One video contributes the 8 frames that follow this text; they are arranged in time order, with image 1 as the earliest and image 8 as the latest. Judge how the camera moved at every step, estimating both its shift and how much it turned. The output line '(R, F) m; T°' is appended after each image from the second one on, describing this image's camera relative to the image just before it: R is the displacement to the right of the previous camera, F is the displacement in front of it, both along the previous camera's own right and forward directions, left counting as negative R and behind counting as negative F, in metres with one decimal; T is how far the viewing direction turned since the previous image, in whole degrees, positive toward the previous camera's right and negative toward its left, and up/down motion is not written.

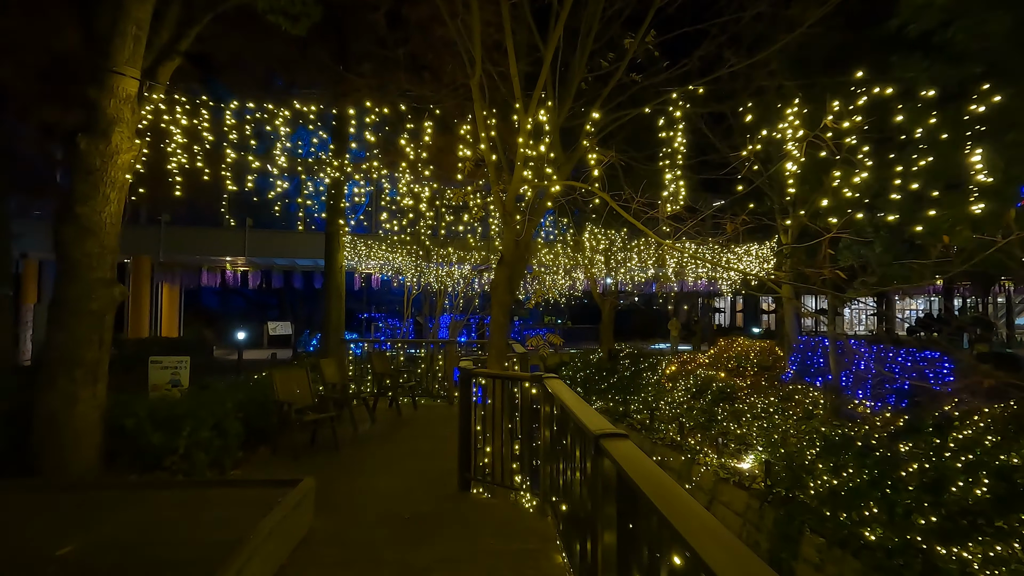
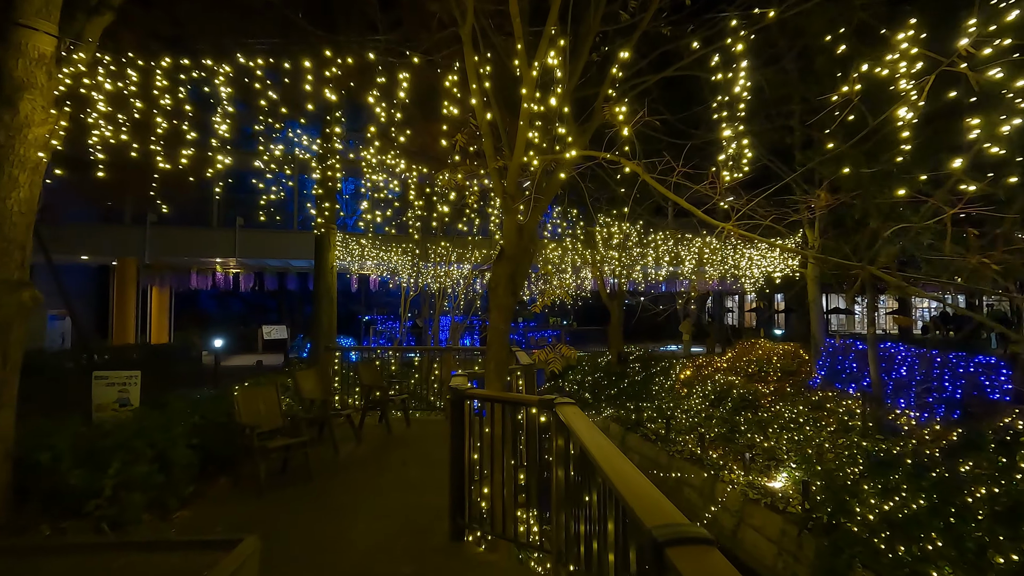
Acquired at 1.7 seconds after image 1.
(0.0, +1.0) m; 0°
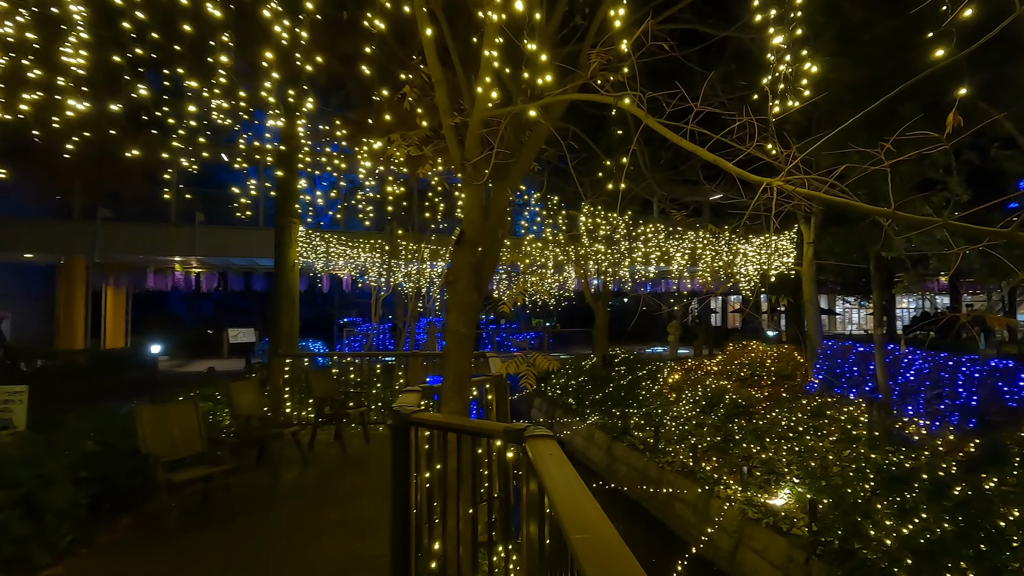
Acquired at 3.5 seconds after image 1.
(+0.1, +0.9) m; +2°
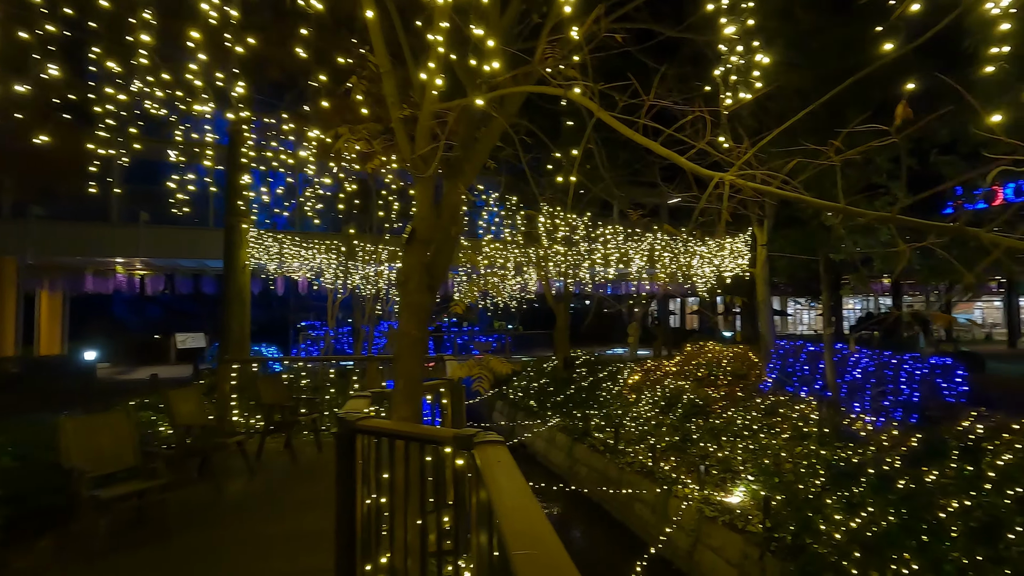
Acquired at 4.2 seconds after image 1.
(+0.1, +0.1) m; +4°
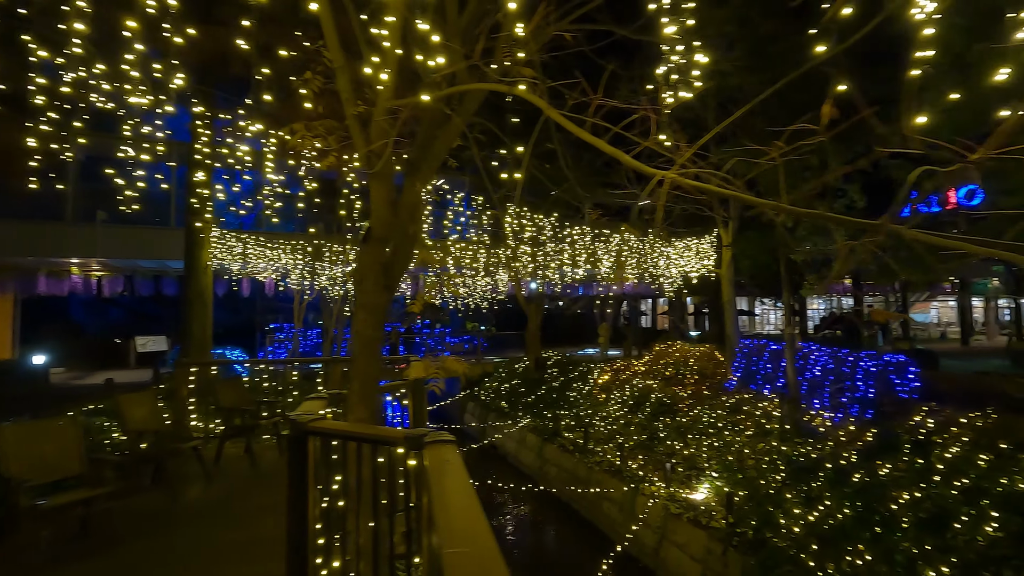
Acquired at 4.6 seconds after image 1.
(+0.1, 0.0) m; +3°
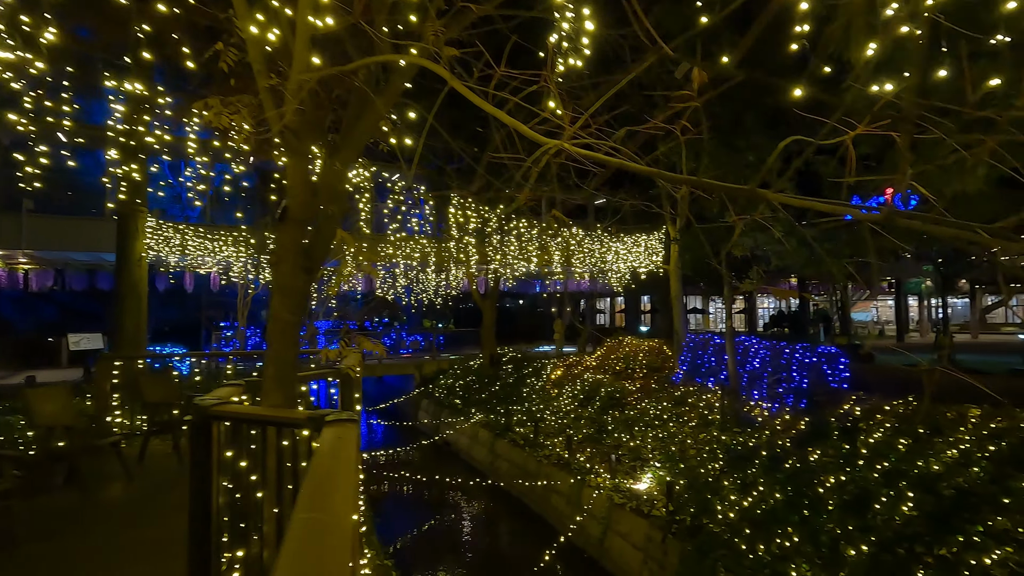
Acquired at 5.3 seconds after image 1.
(+0.2, 0.0) m; +4°
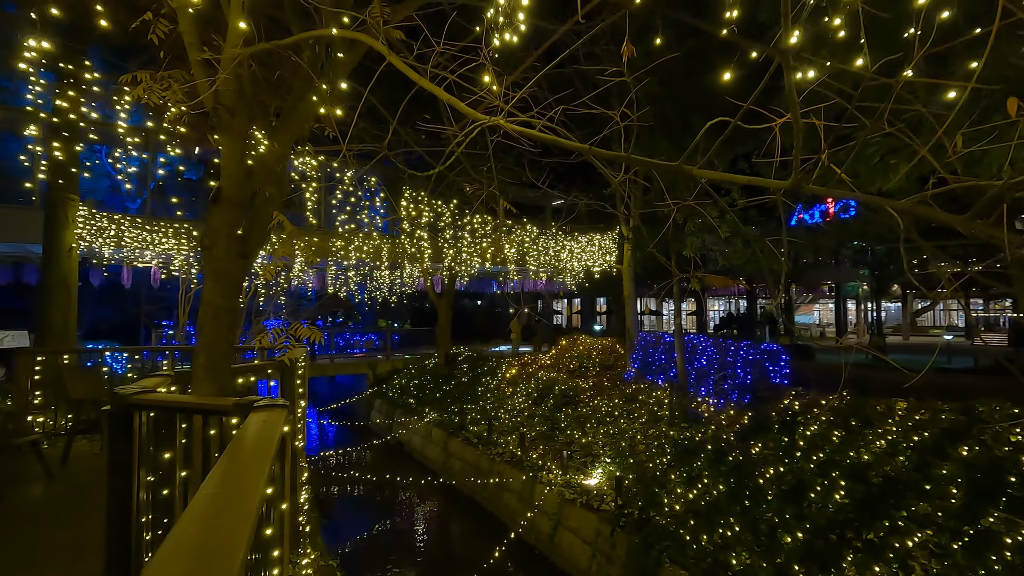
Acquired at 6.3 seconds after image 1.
(+0.1, 0.0) m; +4°
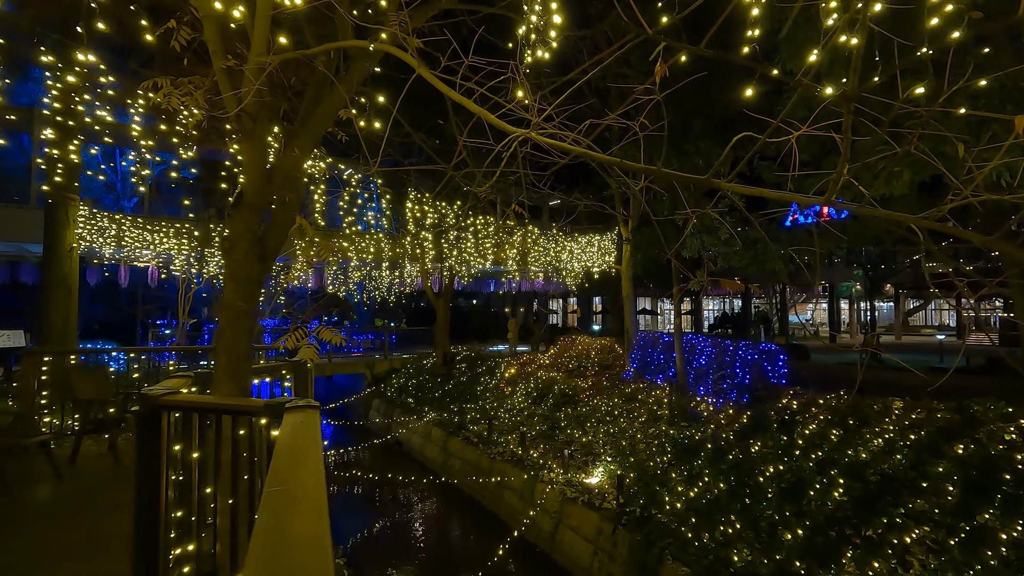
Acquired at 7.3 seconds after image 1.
(-0.1, -0.1) m; +1°
